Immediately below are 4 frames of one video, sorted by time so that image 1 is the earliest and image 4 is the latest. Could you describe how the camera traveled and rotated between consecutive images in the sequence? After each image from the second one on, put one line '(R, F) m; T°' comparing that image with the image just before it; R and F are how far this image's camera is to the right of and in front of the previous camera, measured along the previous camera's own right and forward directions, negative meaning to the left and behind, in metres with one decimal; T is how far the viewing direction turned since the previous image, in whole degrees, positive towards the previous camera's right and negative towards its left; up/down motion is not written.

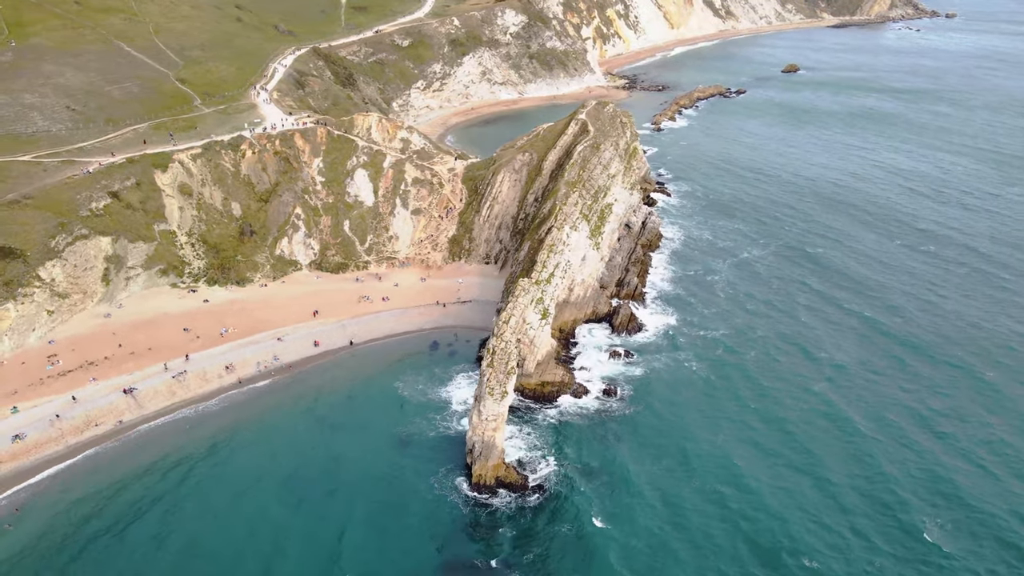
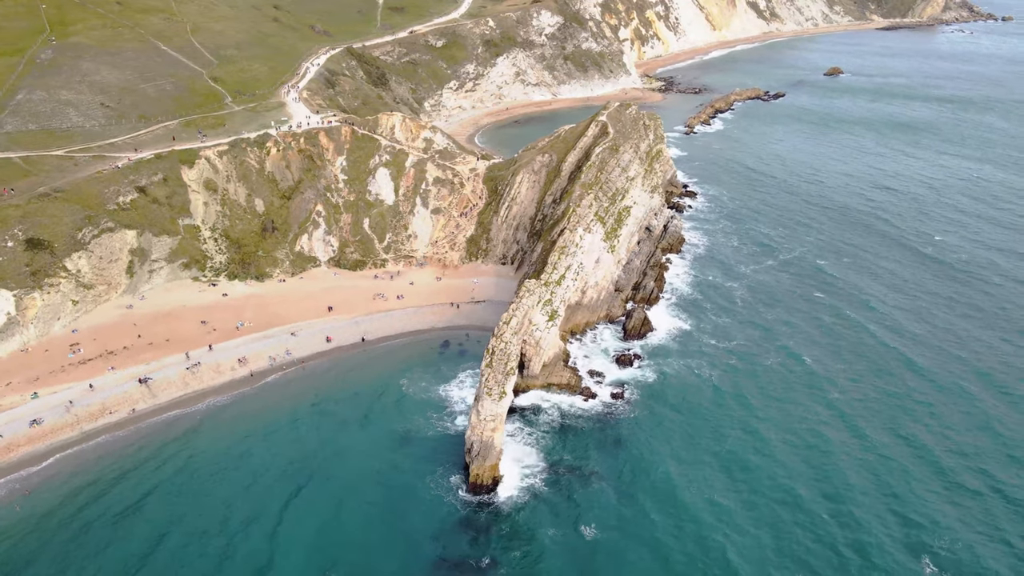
(+1.9, +0.1) m; -3°
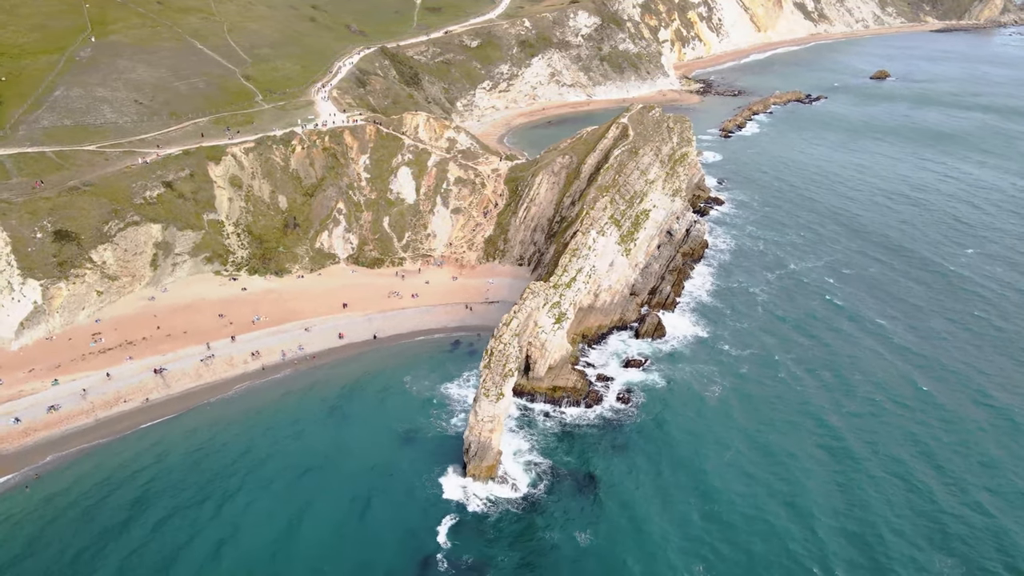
(+2.0, +0.2) m; -3°
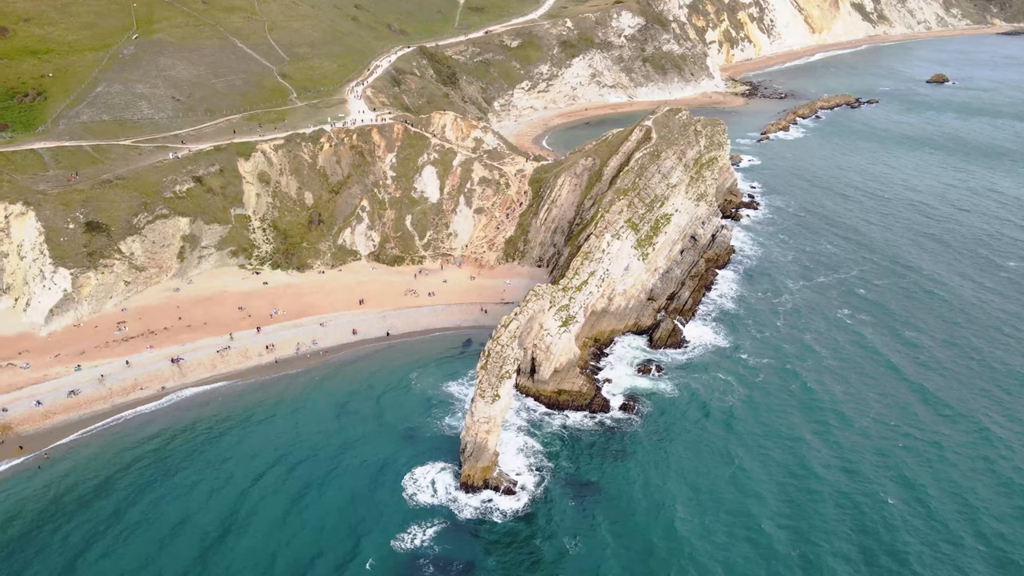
(+2.4, +0.1) m; -3°
